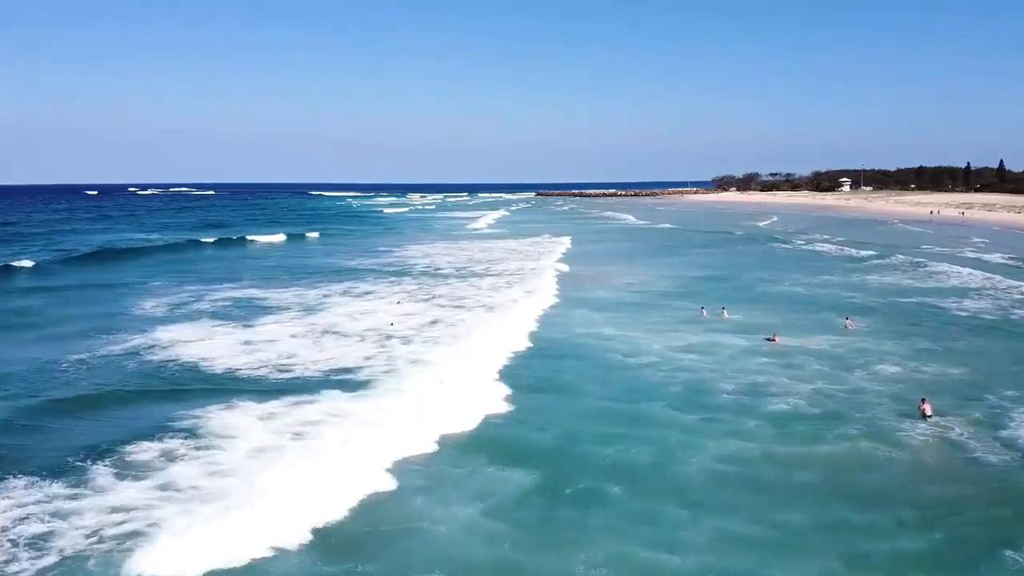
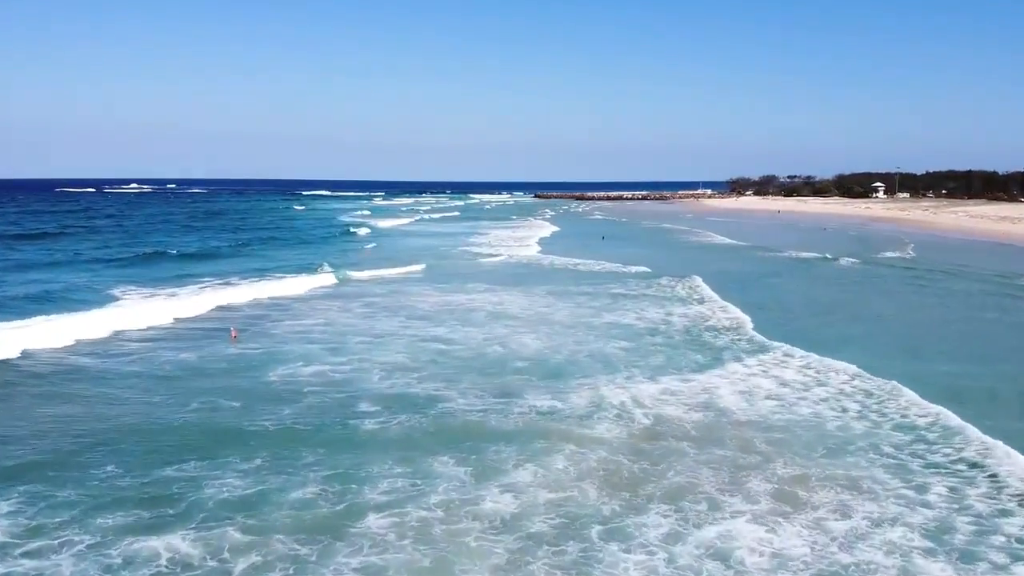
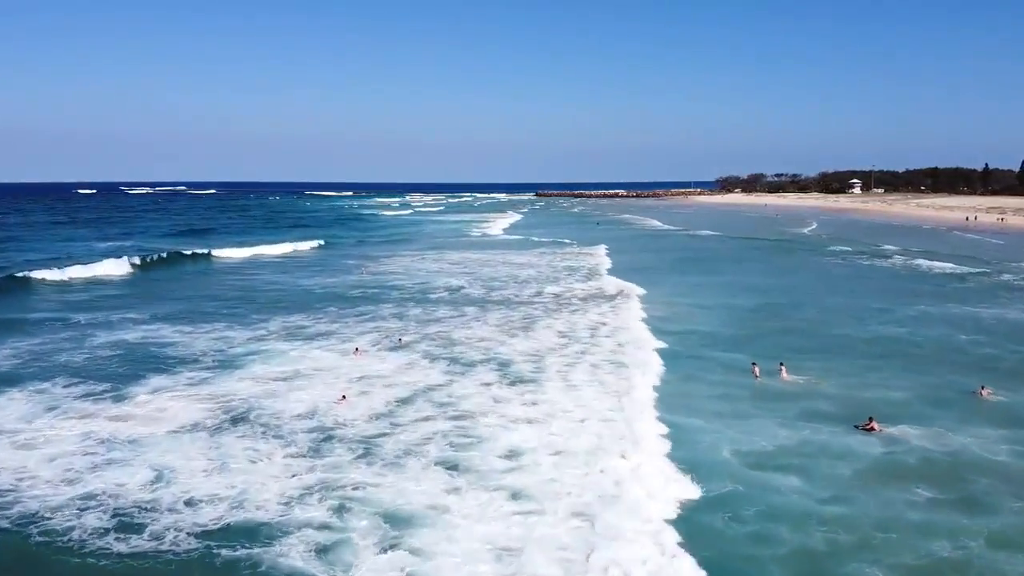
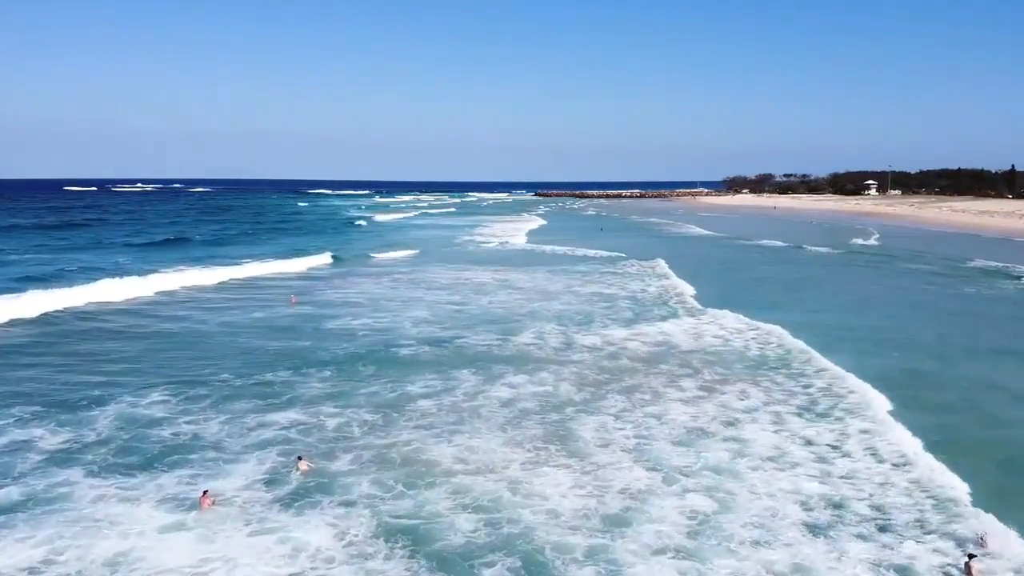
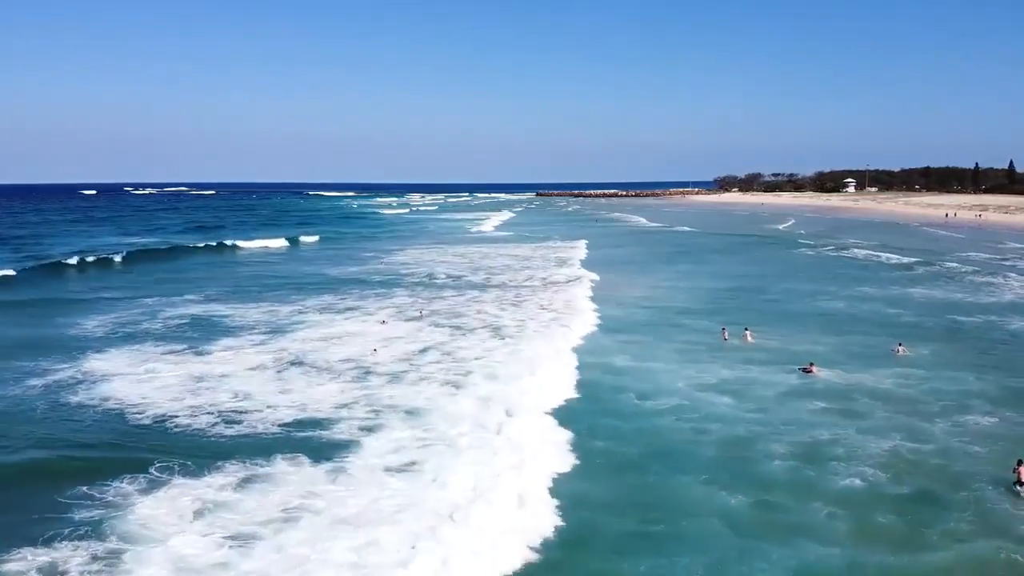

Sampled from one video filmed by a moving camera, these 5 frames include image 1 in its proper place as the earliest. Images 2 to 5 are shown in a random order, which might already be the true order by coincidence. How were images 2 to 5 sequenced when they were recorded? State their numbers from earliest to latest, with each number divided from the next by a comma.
5, 3, 4, 2
